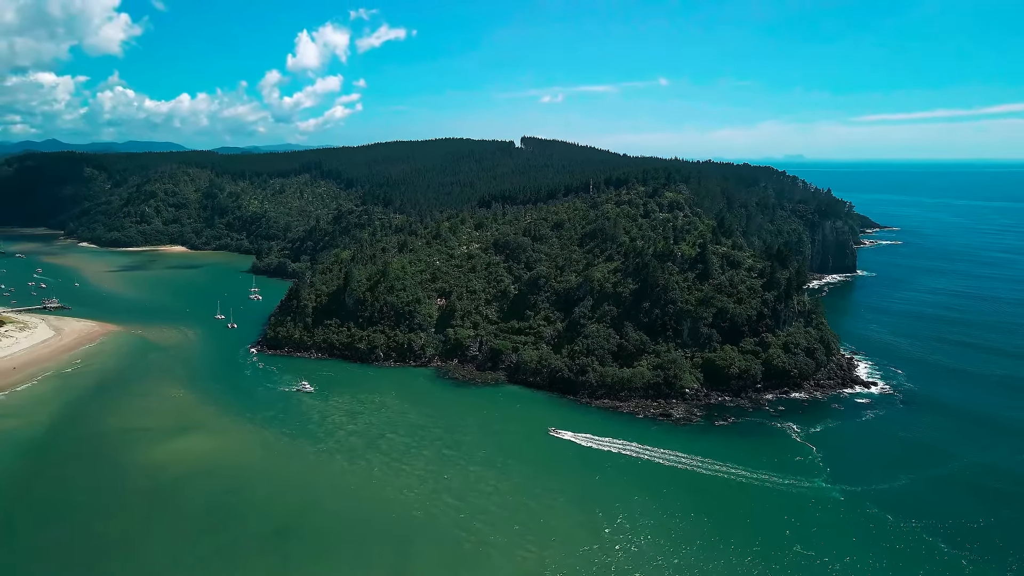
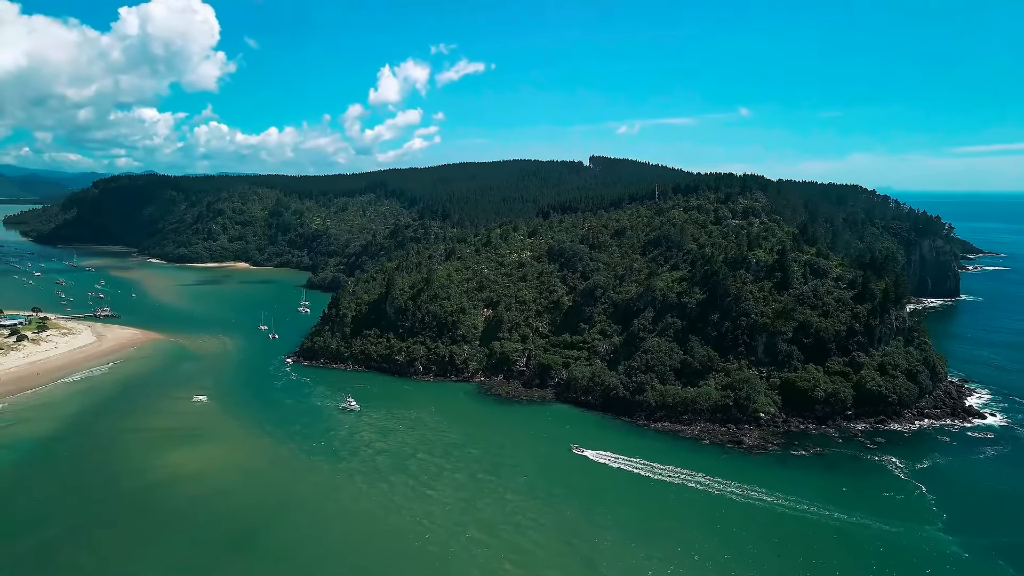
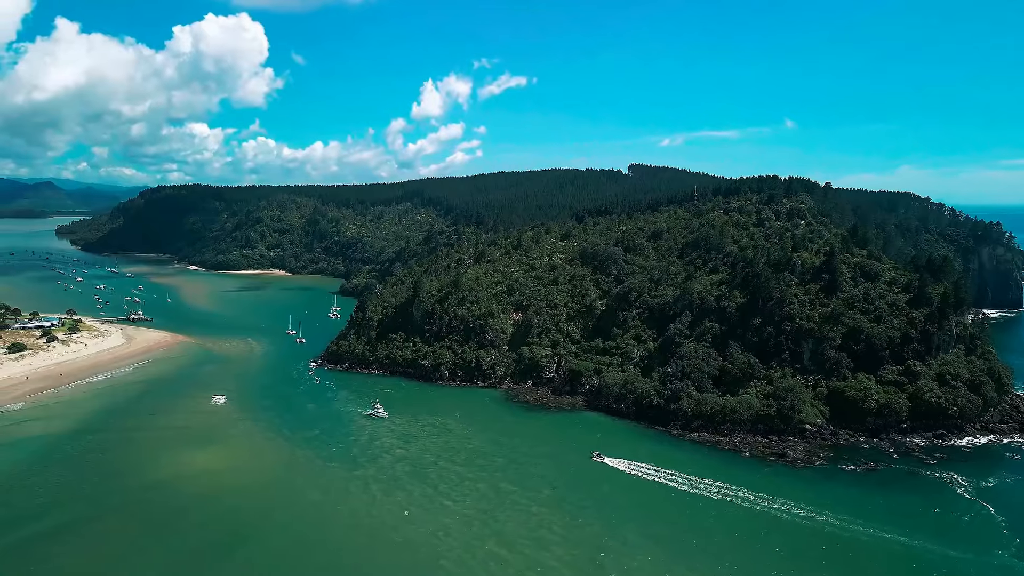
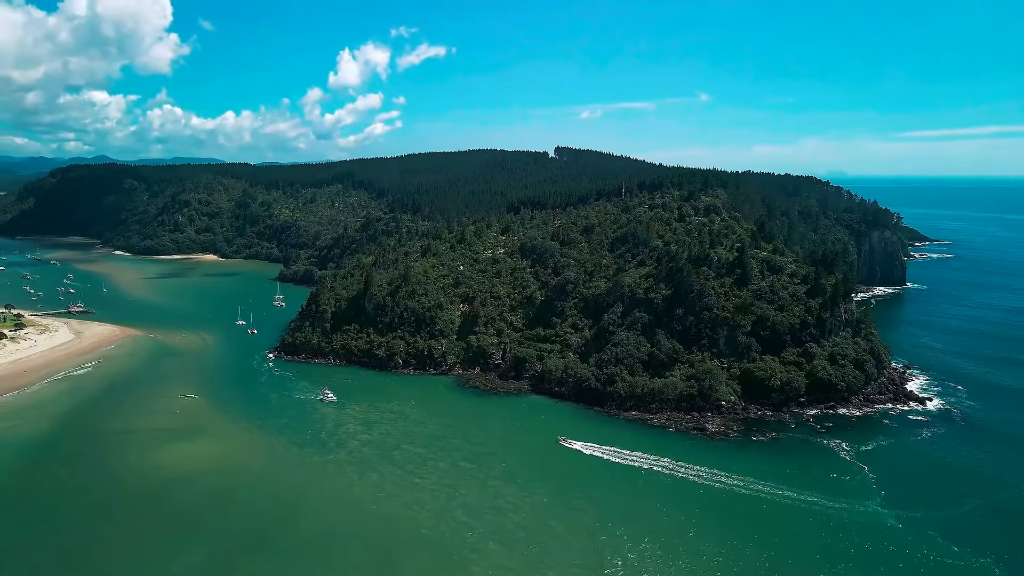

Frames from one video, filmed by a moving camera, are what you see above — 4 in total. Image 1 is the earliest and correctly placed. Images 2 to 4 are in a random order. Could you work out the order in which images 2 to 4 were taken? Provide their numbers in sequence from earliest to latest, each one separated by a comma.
4, 2, 3
